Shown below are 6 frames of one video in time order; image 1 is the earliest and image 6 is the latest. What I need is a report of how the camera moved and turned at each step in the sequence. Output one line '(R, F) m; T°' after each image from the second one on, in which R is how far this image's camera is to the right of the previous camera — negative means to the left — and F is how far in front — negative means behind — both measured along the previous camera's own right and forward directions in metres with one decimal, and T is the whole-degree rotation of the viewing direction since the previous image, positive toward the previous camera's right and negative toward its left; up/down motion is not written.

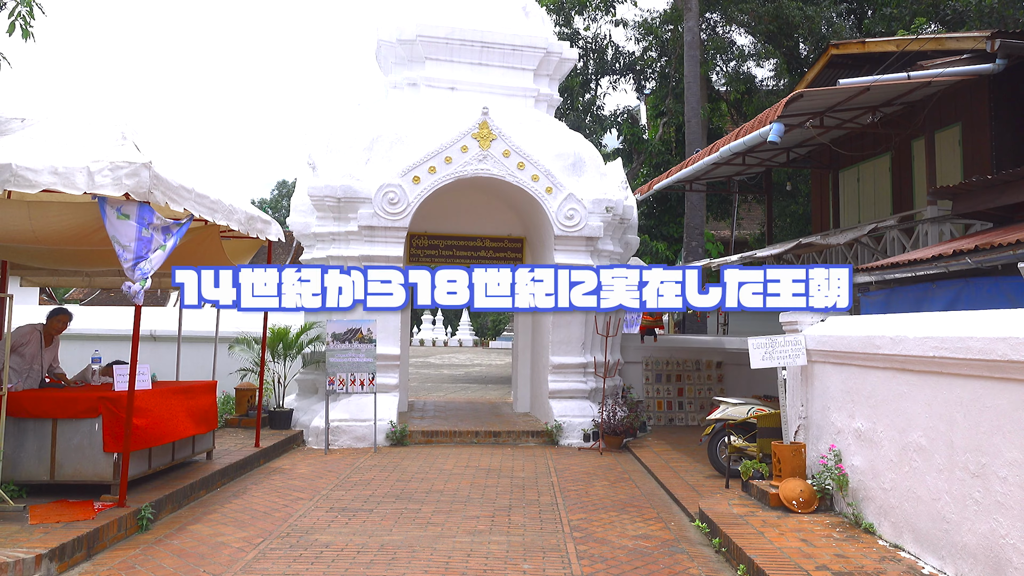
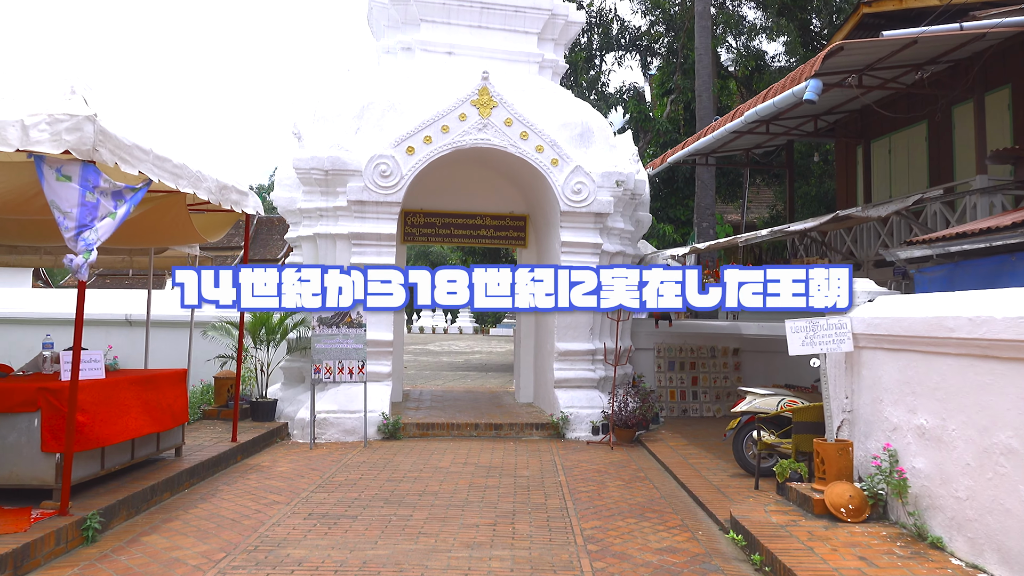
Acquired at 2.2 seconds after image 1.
(0.0, +0.8) m; 0°
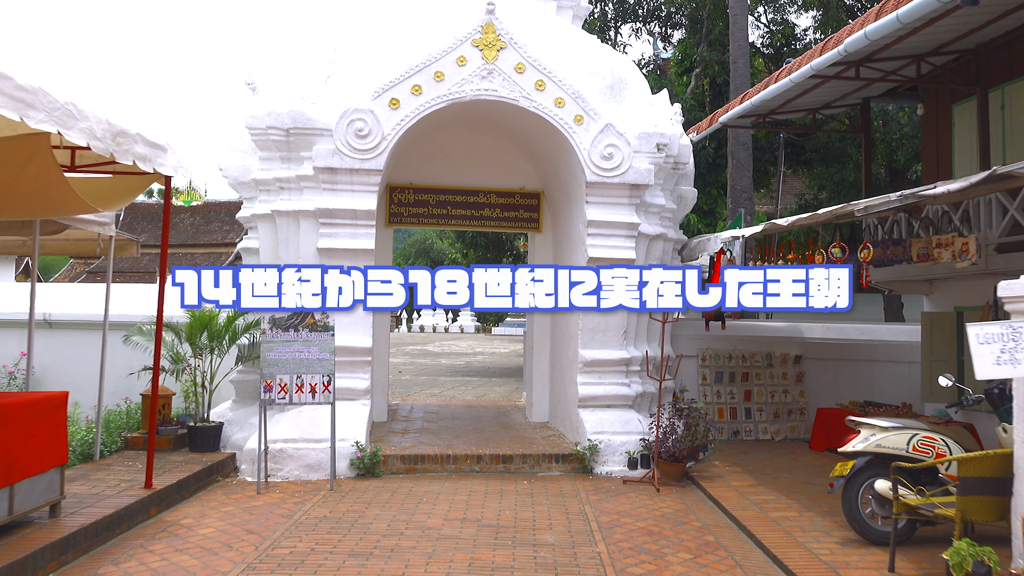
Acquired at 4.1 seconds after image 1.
(-0.1, +2.1) m; 0°
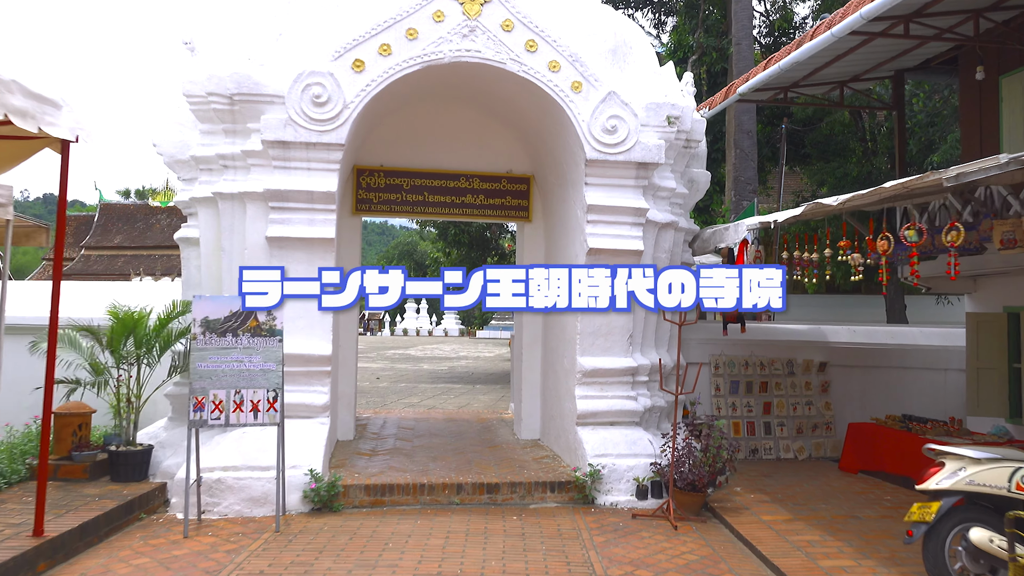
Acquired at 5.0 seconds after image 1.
(0.0, +1.2) m; +1°
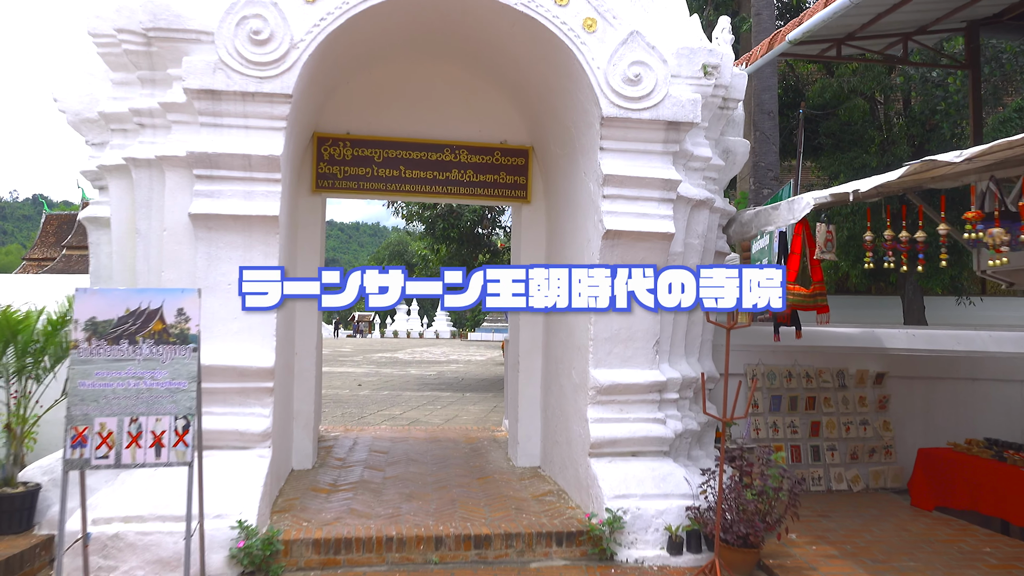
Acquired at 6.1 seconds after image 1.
(0.0, +1.4) m; +1°
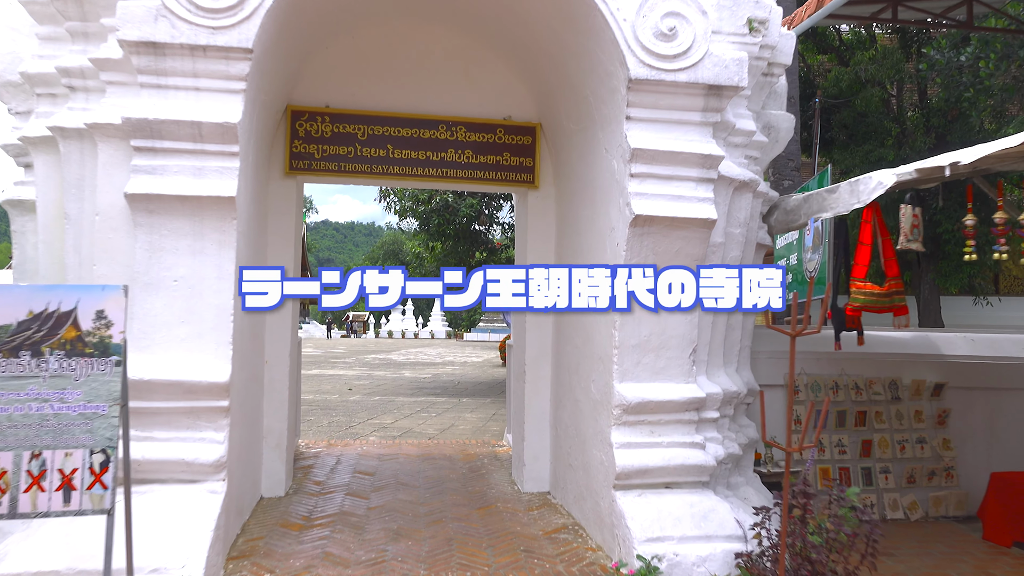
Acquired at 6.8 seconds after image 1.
(-0.1, +0.9) m; 0°
